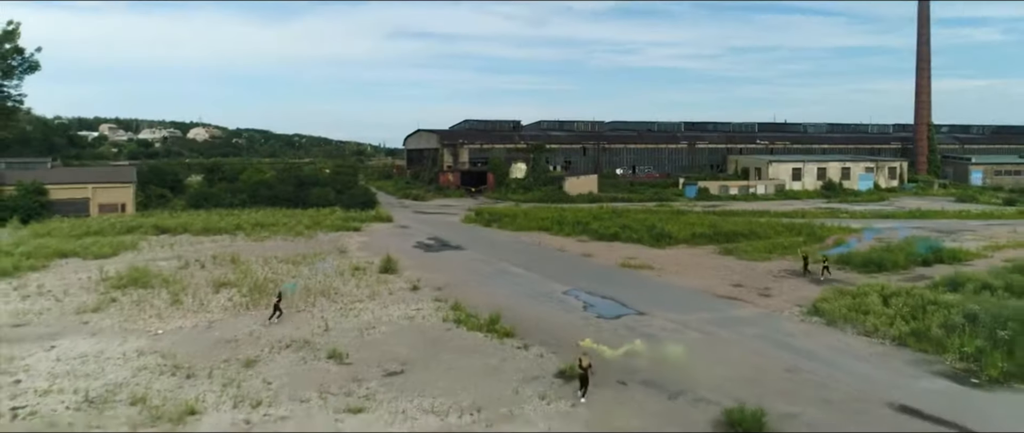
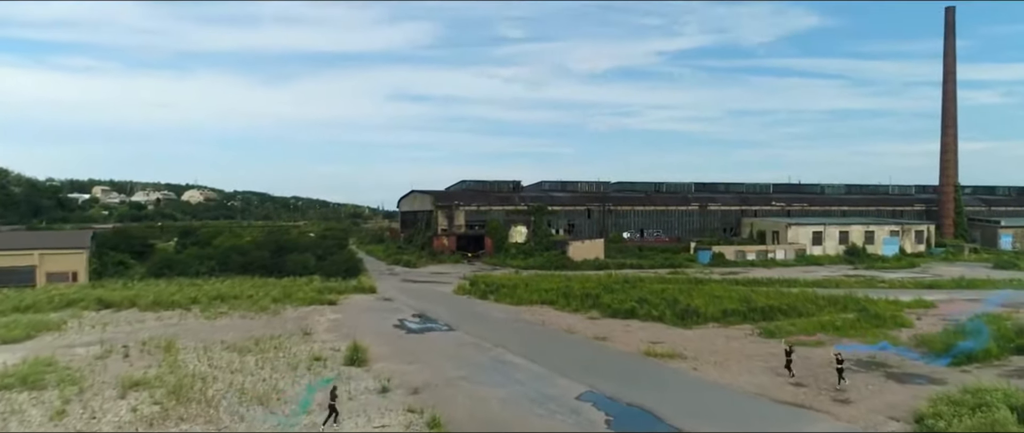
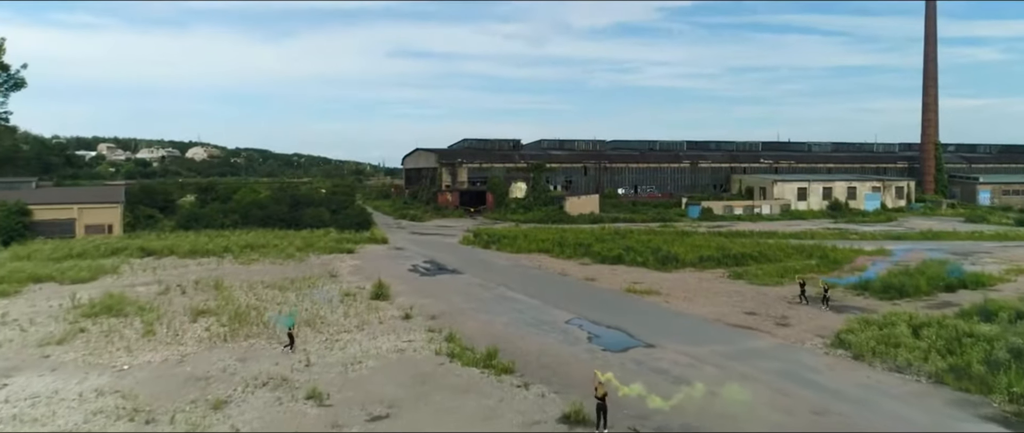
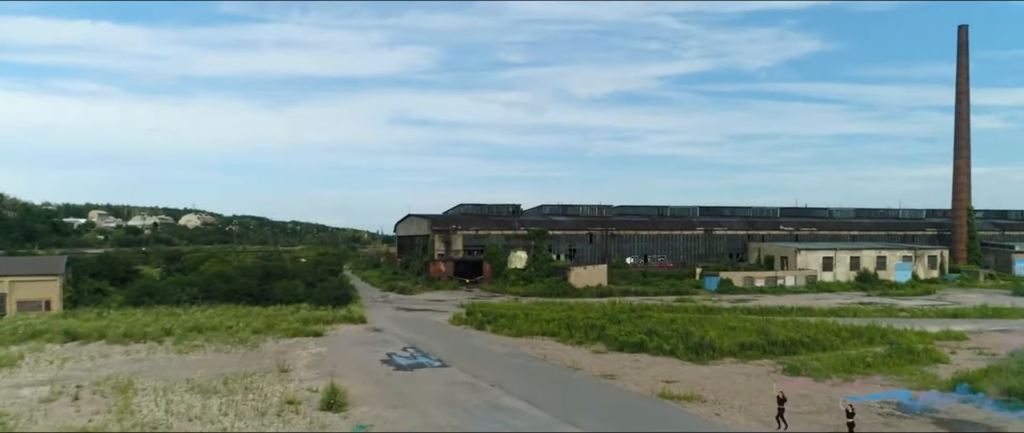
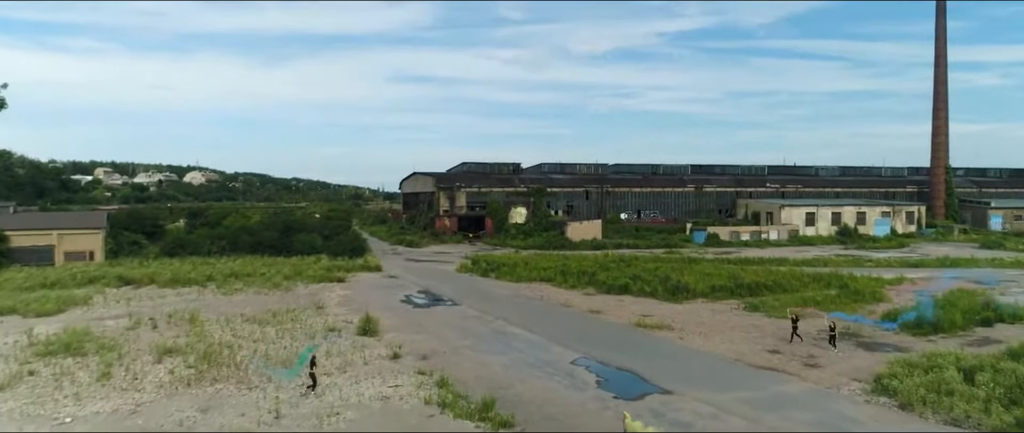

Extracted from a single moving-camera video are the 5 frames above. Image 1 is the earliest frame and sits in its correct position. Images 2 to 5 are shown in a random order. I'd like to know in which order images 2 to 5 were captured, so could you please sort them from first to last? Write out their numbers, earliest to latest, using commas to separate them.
3, 5, 2, 4
